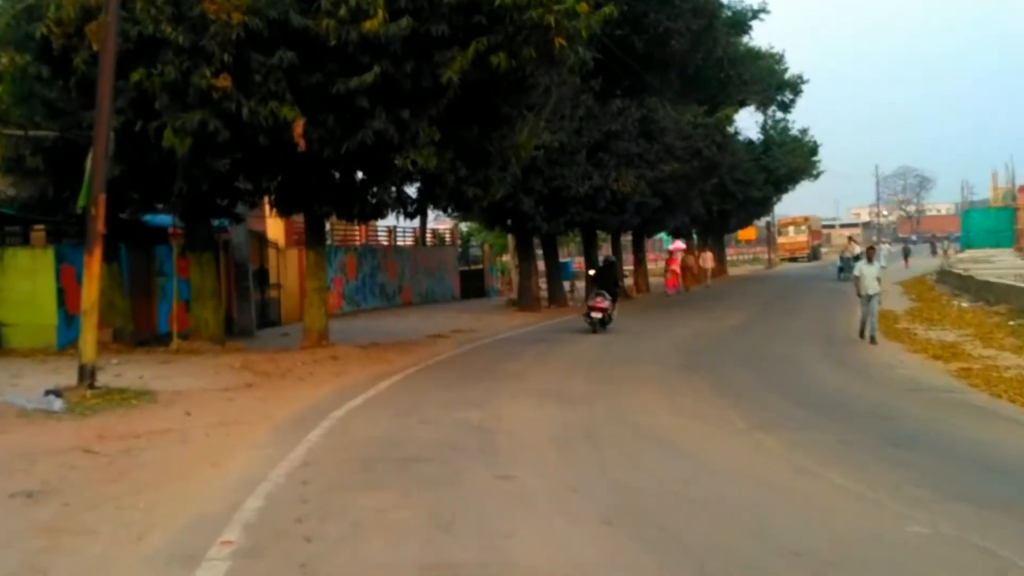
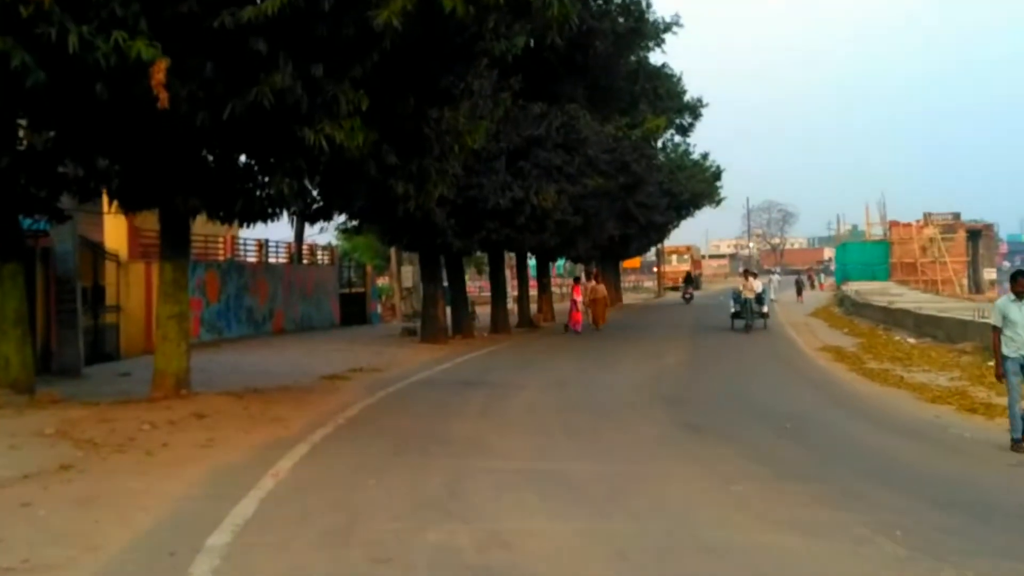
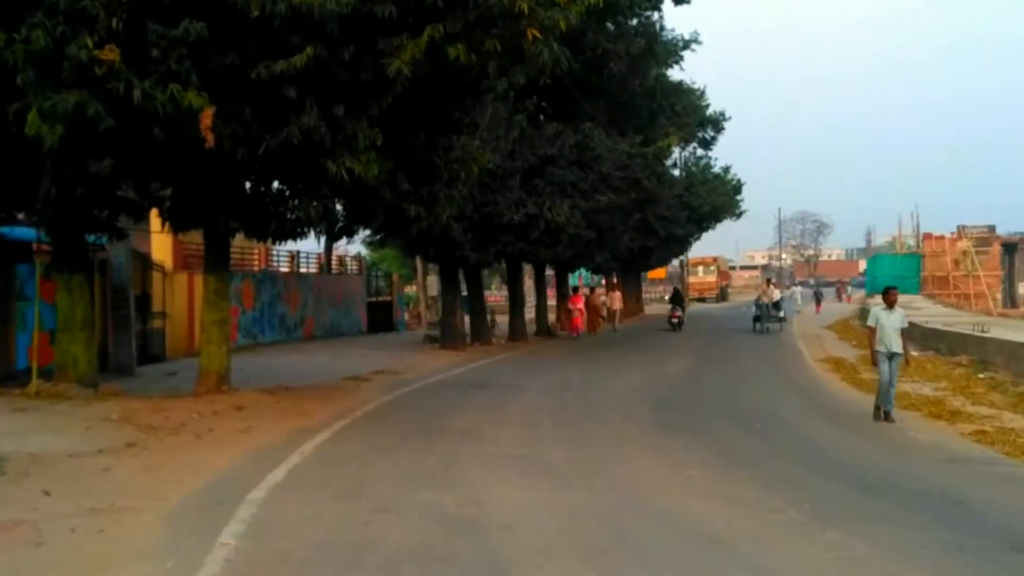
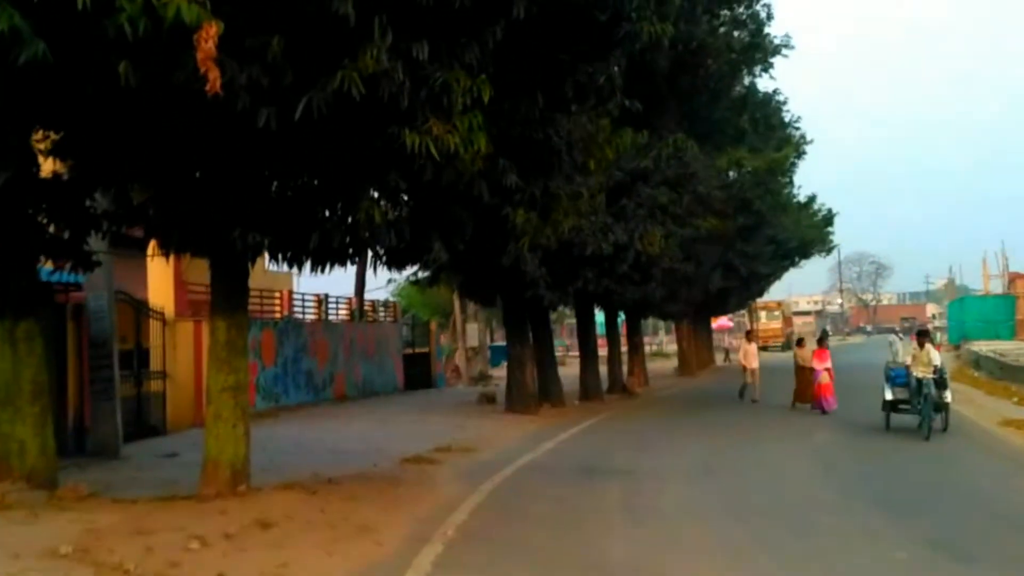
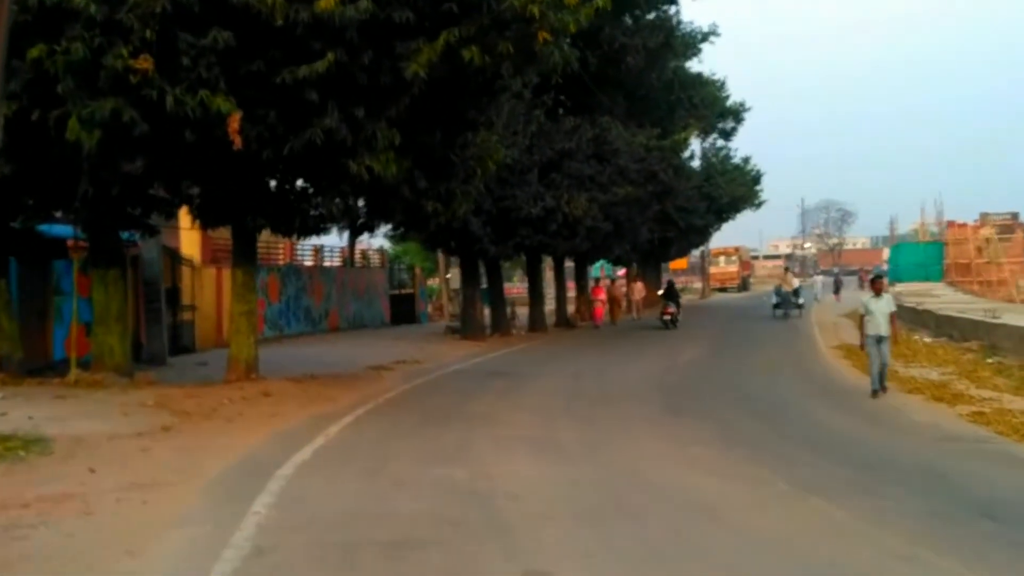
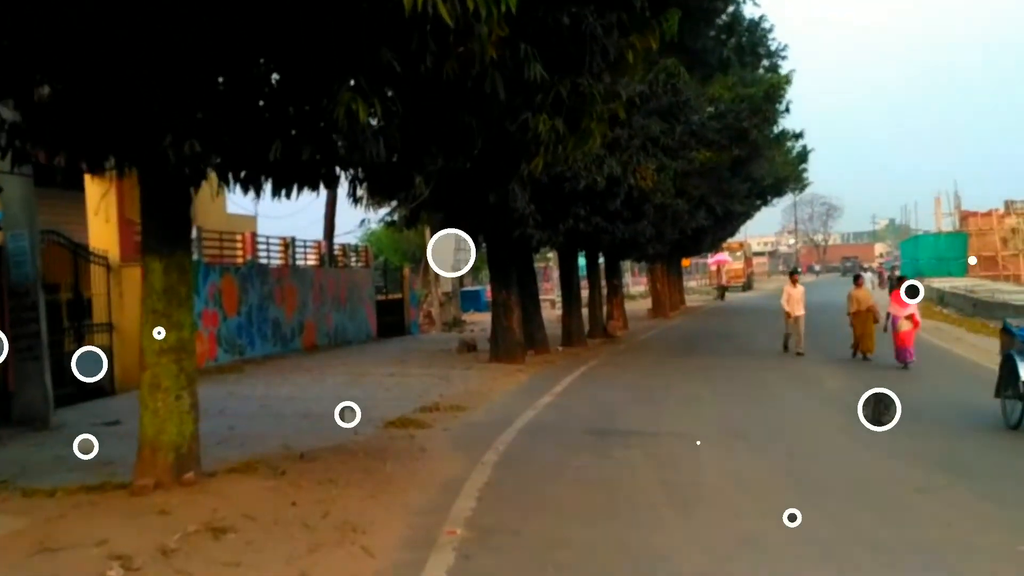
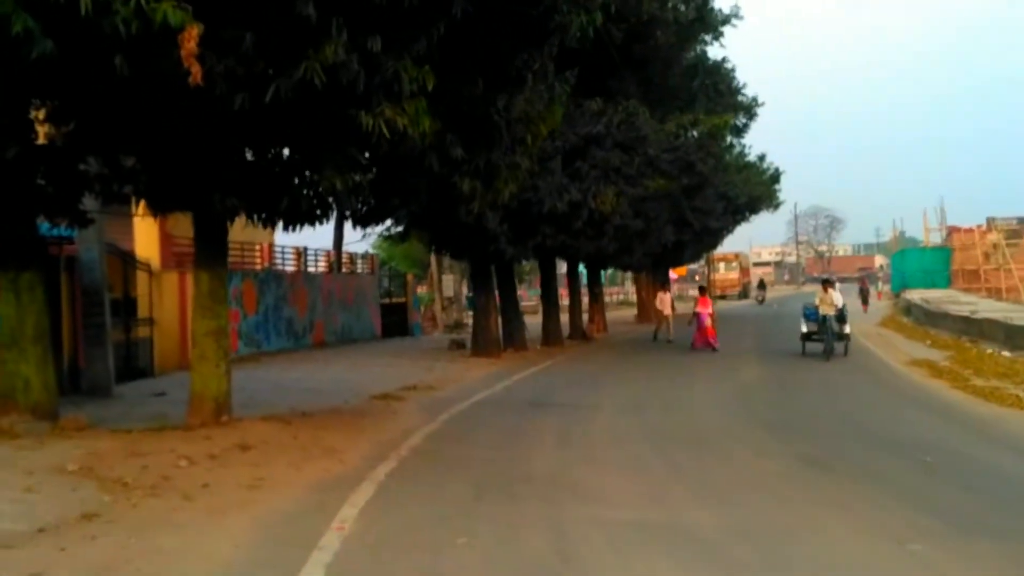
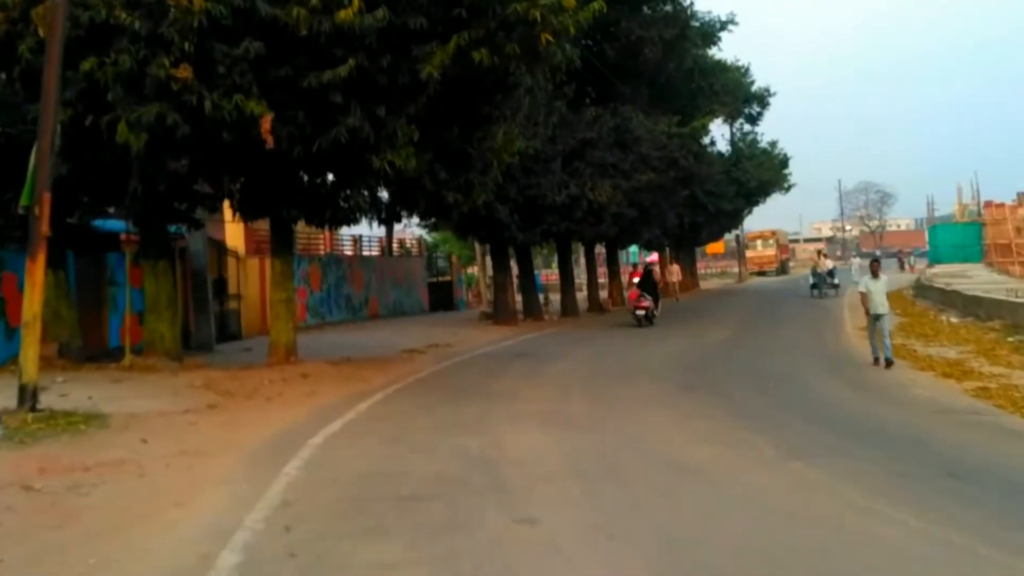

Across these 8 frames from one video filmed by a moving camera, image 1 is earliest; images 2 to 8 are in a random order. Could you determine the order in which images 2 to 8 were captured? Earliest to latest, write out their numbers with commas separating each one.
8, 5, 3, 2, 7, 4, 6
